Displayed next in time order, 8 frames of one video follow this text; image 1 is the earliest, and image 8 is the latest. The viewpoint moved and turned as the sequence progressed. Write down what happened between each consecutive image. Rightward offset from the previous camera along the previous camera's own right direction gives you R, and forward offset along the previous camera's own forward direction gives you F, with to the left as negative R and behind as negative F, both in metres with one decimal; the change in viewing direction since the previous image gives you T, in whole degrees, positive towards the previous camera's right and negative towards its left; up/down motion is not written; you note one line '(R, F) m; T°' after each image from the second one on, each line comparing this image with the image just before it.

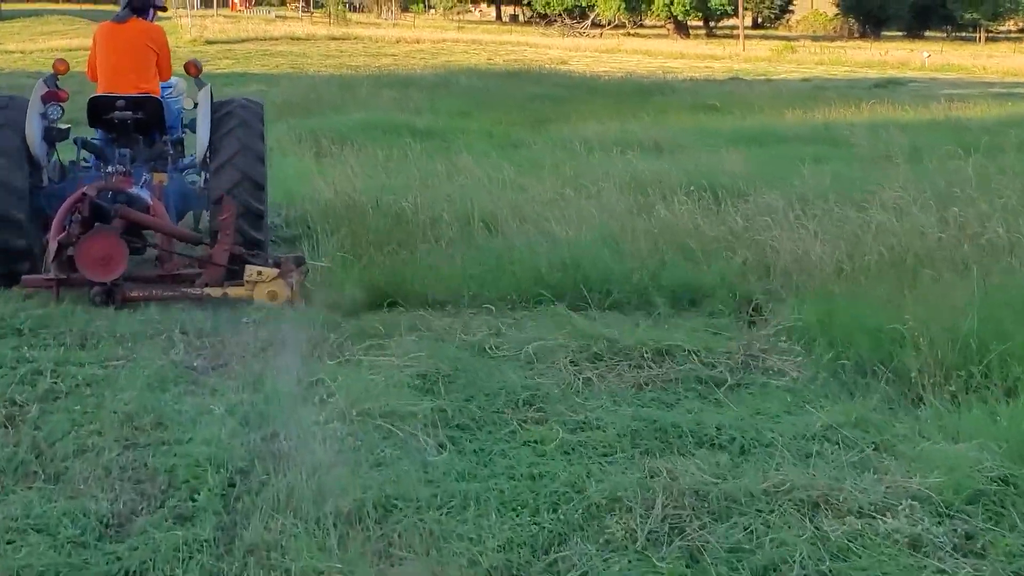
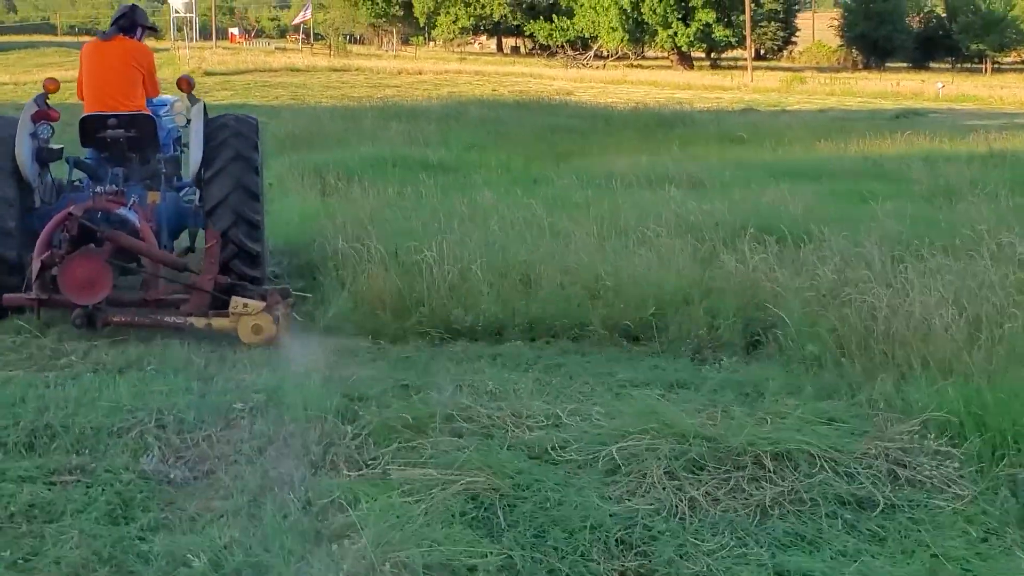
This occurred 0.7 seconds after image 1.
(-0.2, +0.9) m; 0°
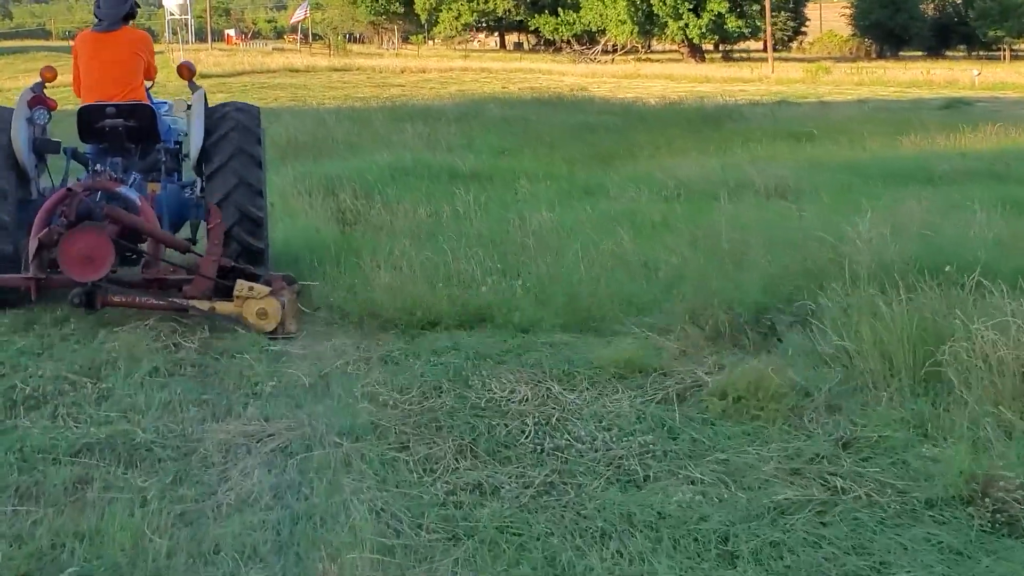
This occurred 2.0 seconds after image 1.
(-0.3, +1.8) m; 0°
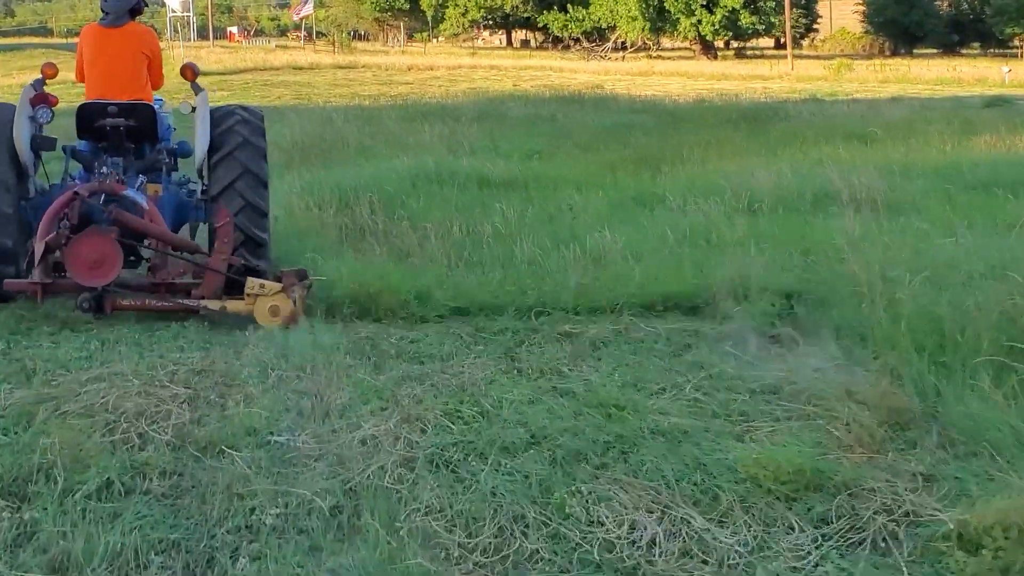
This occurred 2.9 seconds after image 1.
(-0.2, +1.3) m; 0°
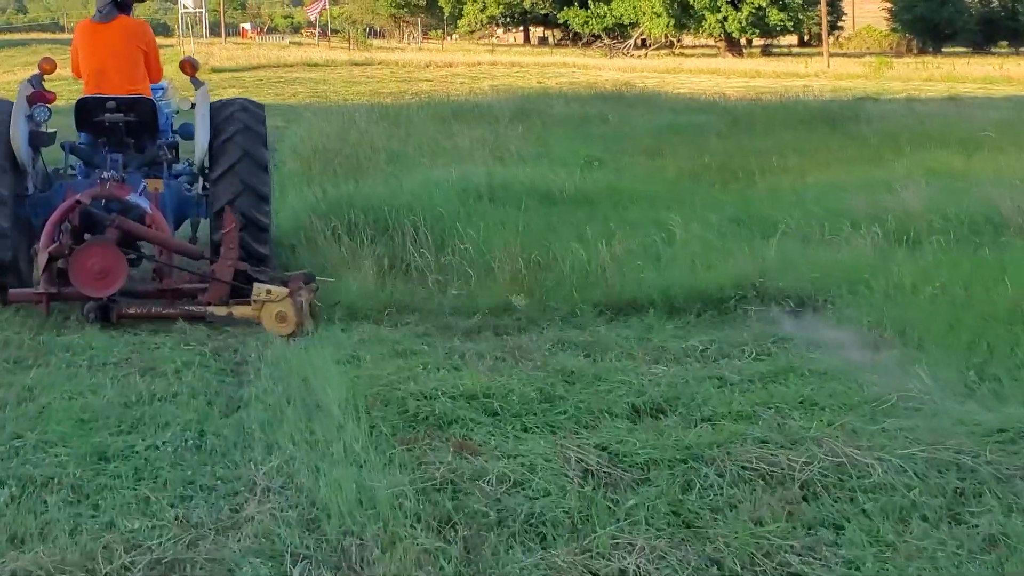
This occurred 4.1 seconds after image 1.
(-0.3, +1.6) m; -1°
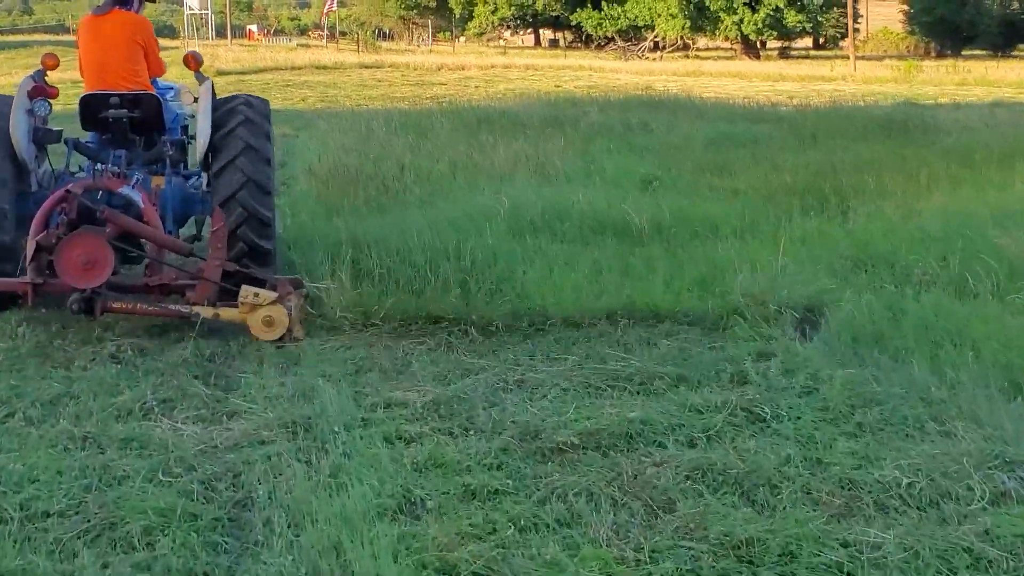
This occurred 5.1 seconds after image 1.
(-0.3, +1.2) m; 0°
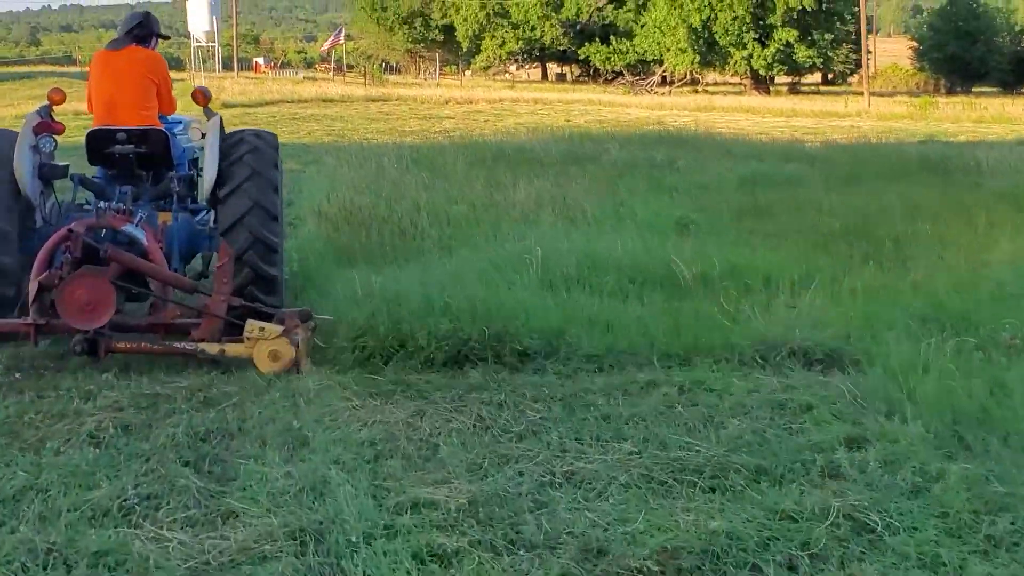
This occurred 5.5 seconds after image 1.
(-0.1, +0.6) m; 0°
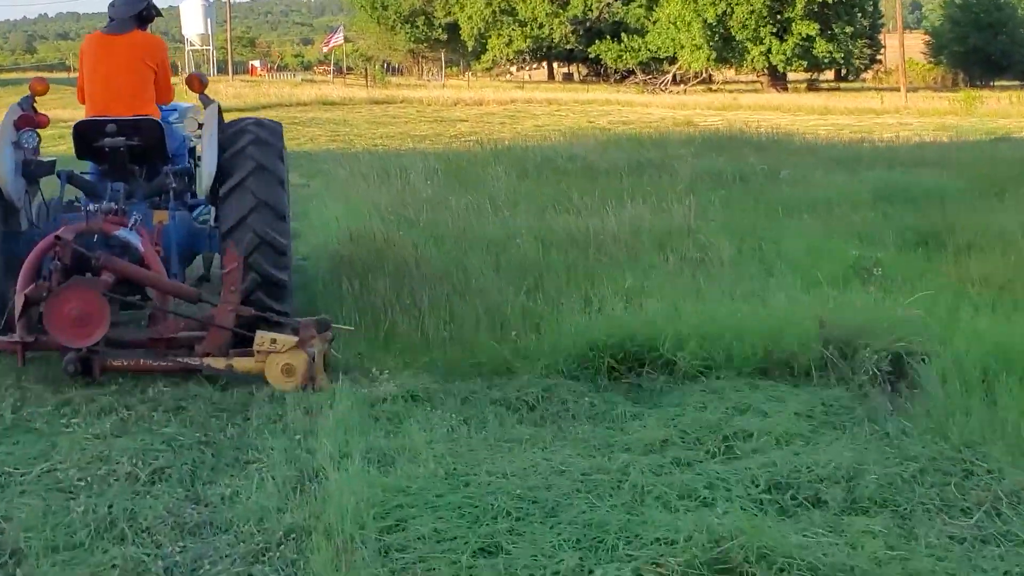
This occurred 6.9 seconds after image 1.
(-0.4, +2.2) m; 0°
